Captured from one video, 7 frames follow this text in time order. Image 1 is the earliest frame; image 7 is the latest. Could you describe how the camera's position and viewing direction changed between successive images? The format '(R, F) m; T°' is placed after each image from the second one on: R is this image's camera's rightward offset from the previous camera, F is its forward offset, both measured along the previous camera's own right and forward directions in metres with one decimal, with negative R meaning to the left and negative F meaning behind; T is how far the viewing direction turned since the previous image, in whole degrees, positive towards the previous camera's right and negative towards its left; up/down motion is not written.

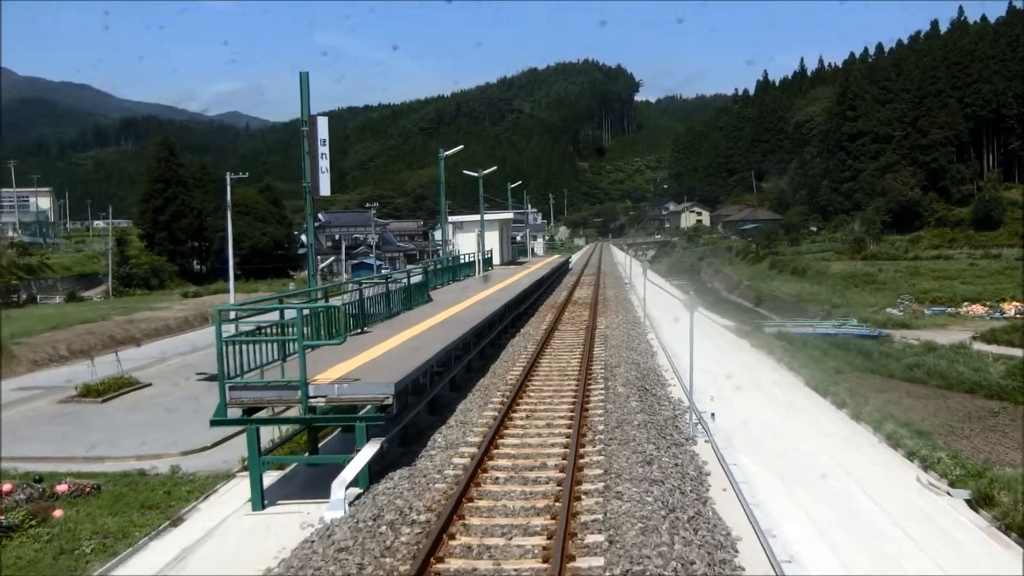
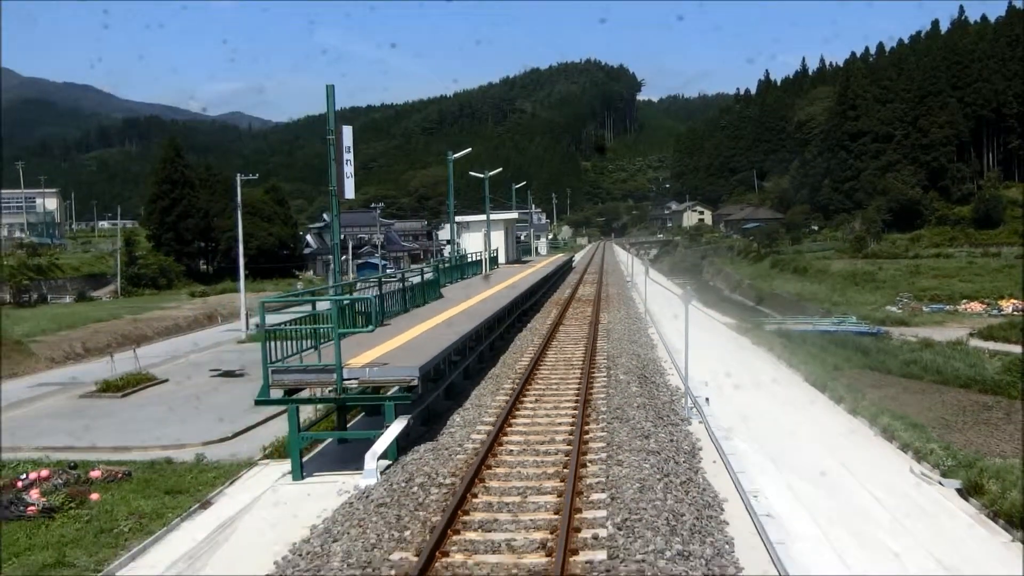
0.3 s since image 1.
(0.0, -0.2) m; 0°
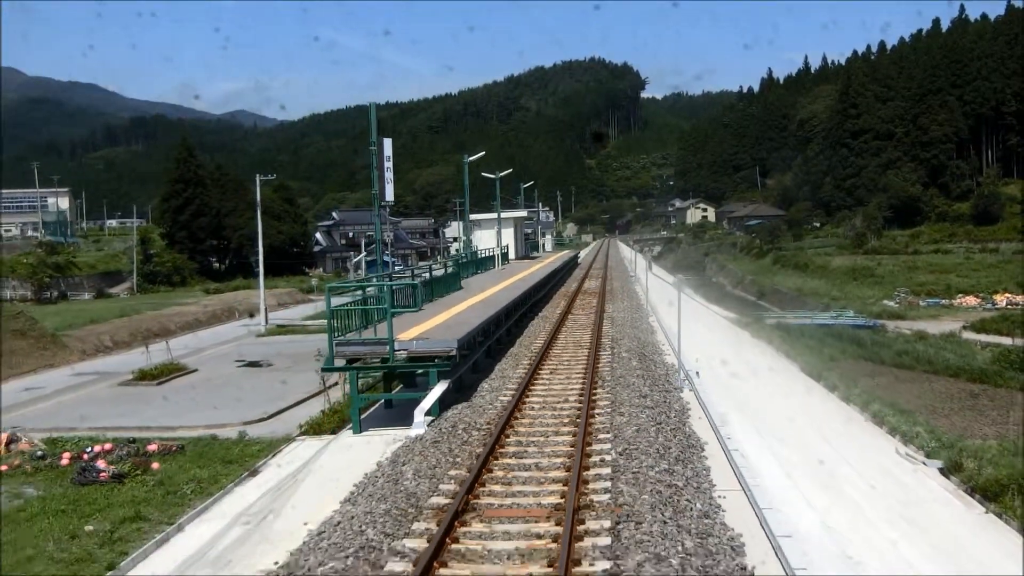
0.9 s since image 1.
(0.0, -0.4) m; 0°
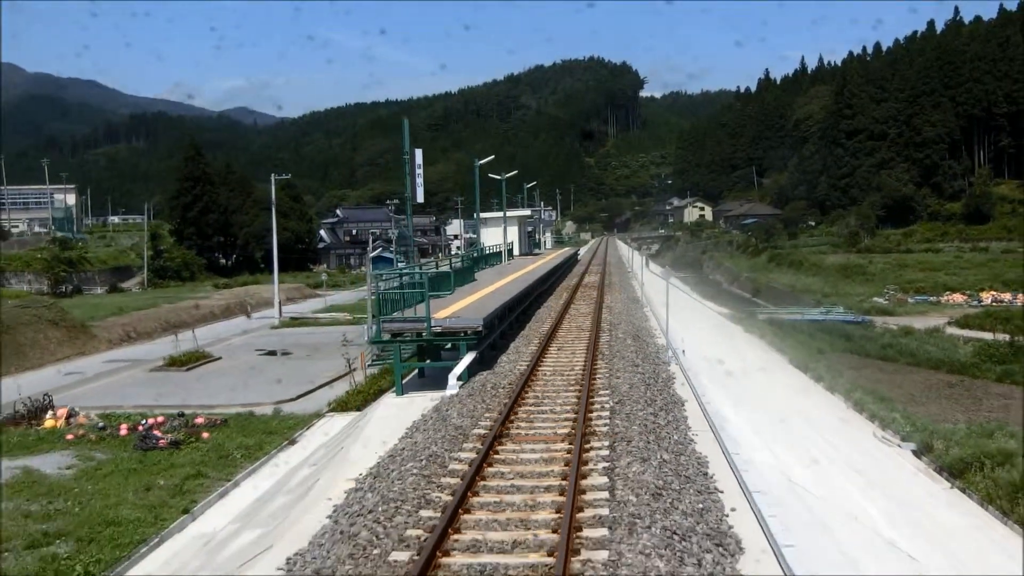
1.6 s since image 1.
(-0.1, -0.5) m; 0°
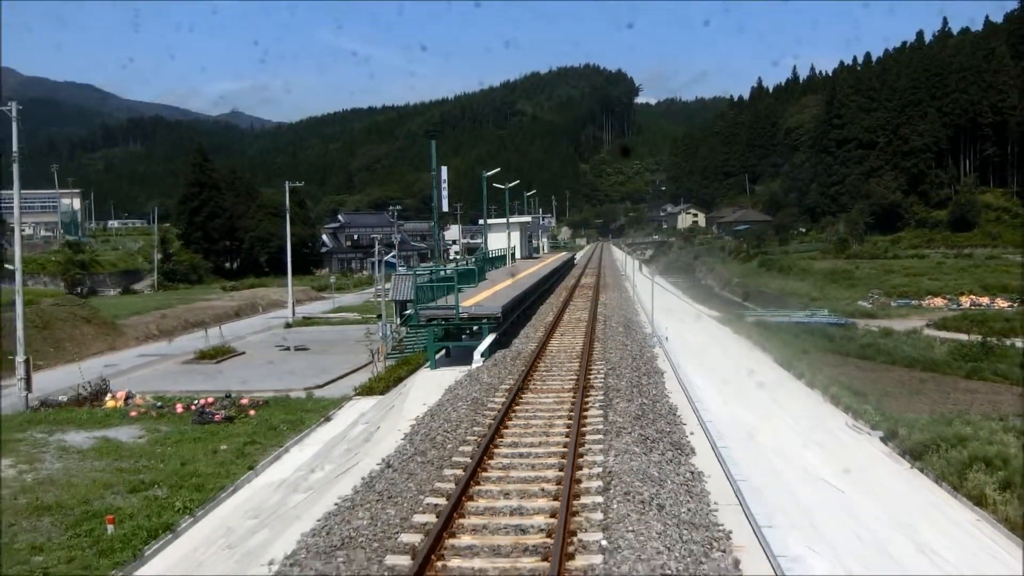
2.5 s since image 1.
(-0.1, -0.6) m; 0°
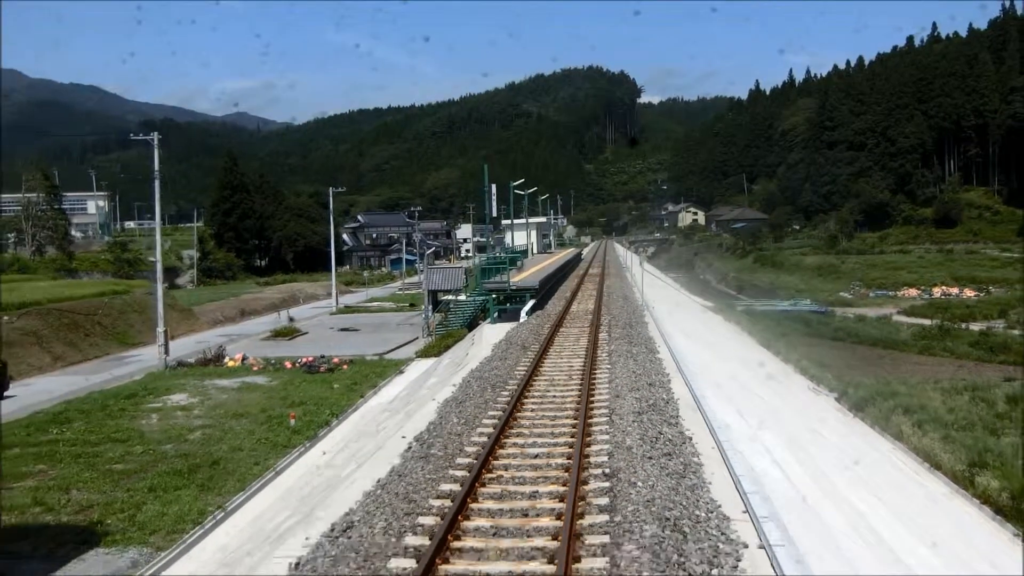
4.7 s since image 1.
(-0.2, -1.5) m; 0°
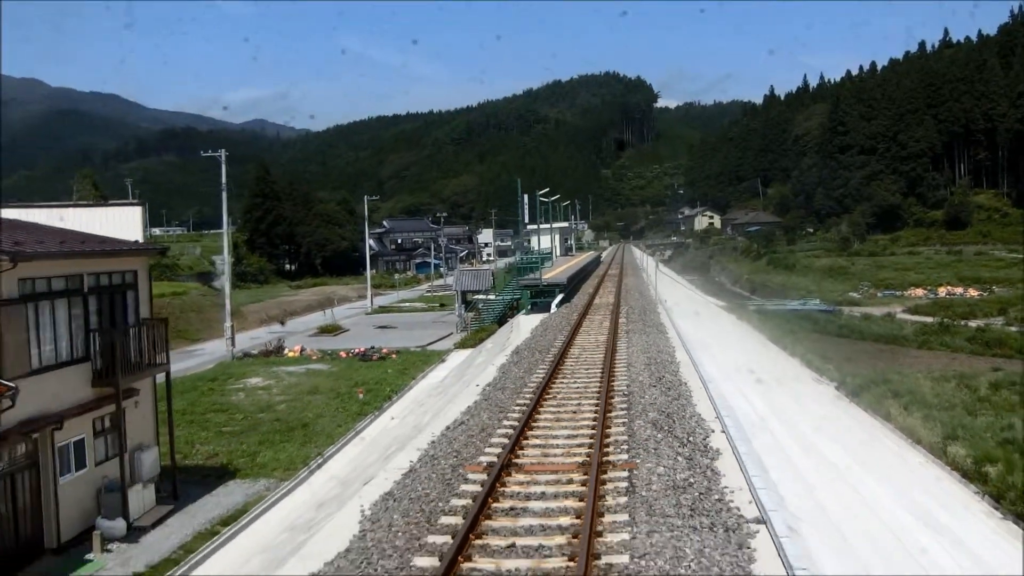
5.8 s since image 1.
(-0.1, -0.8) m; -1°
